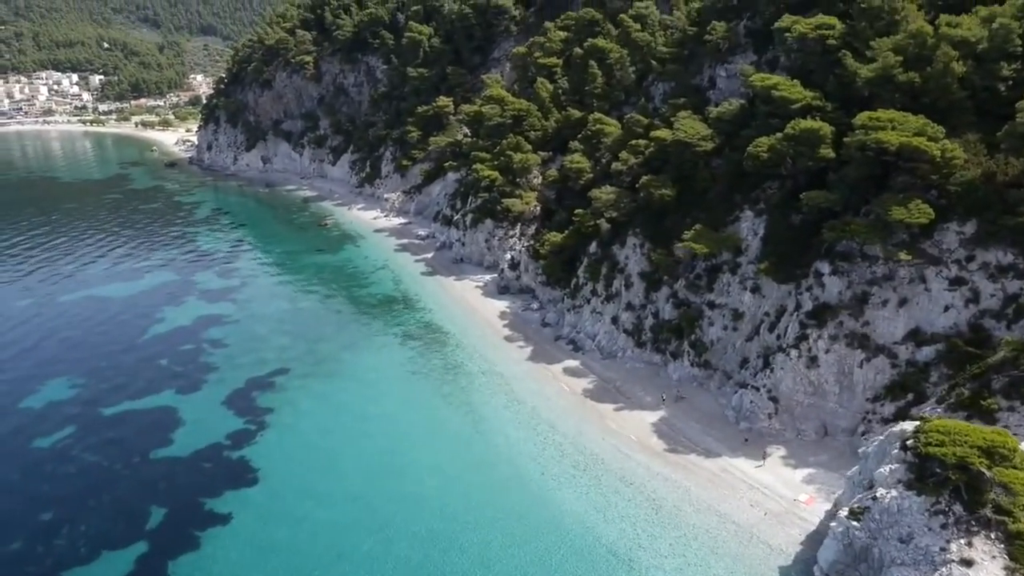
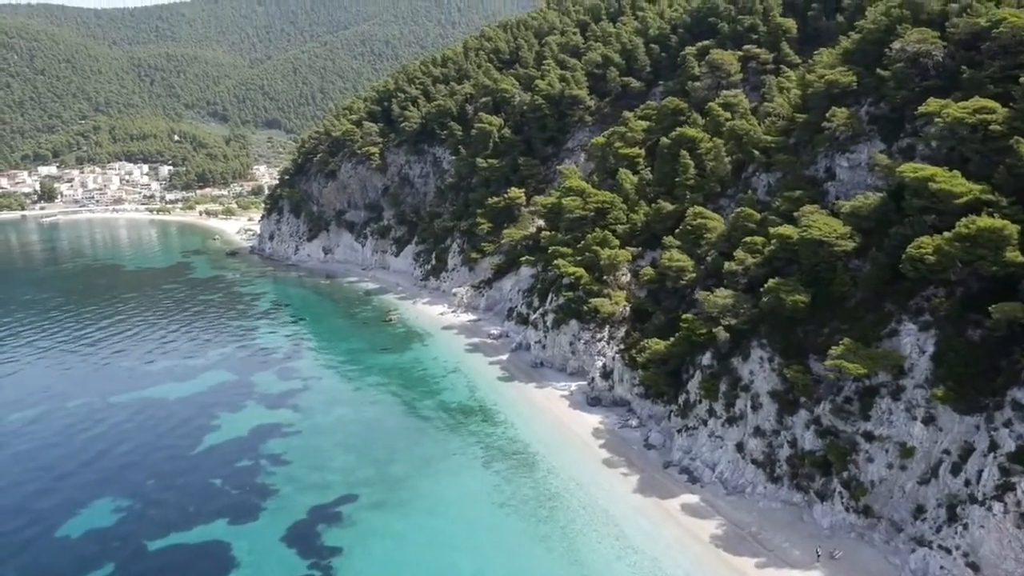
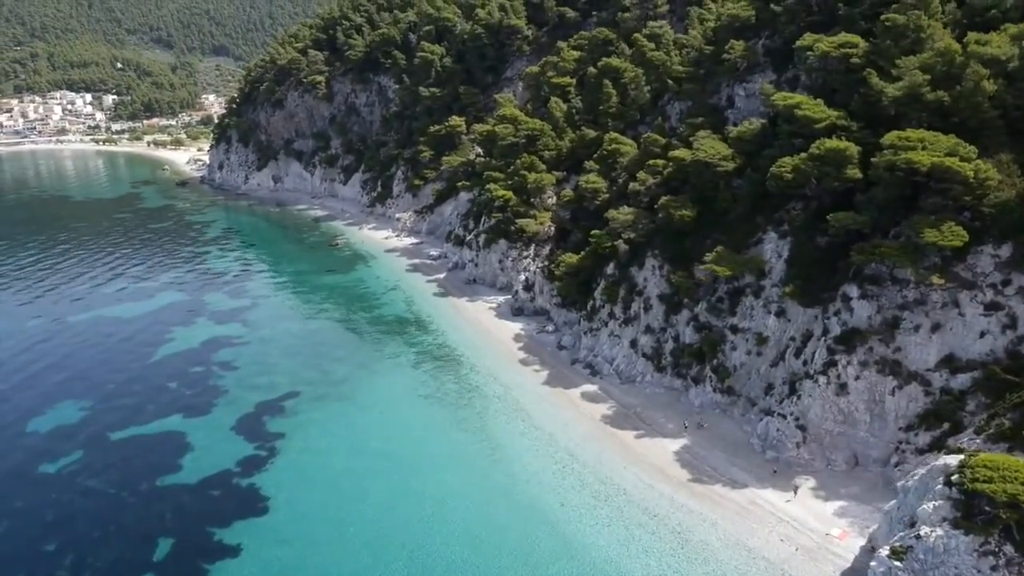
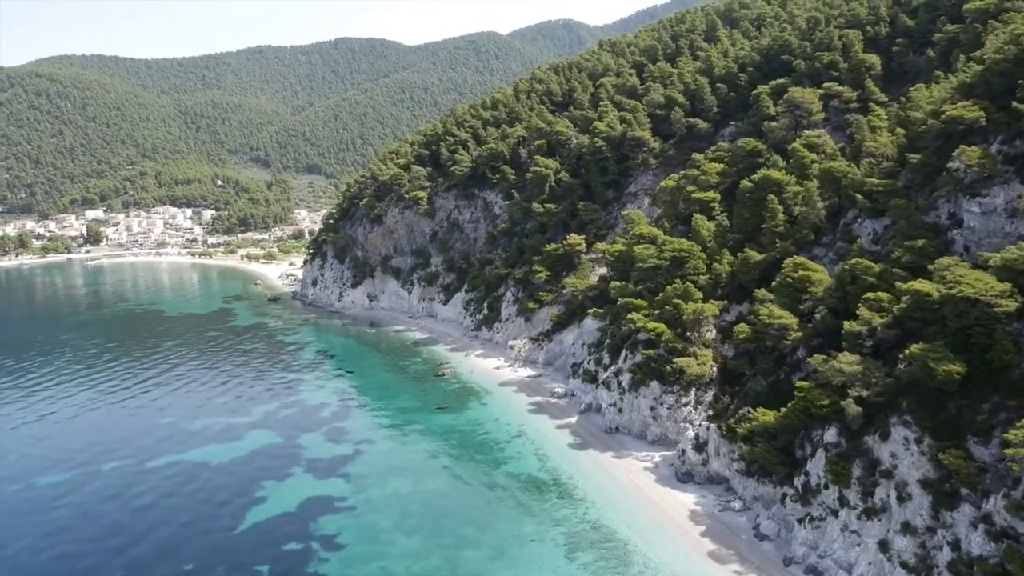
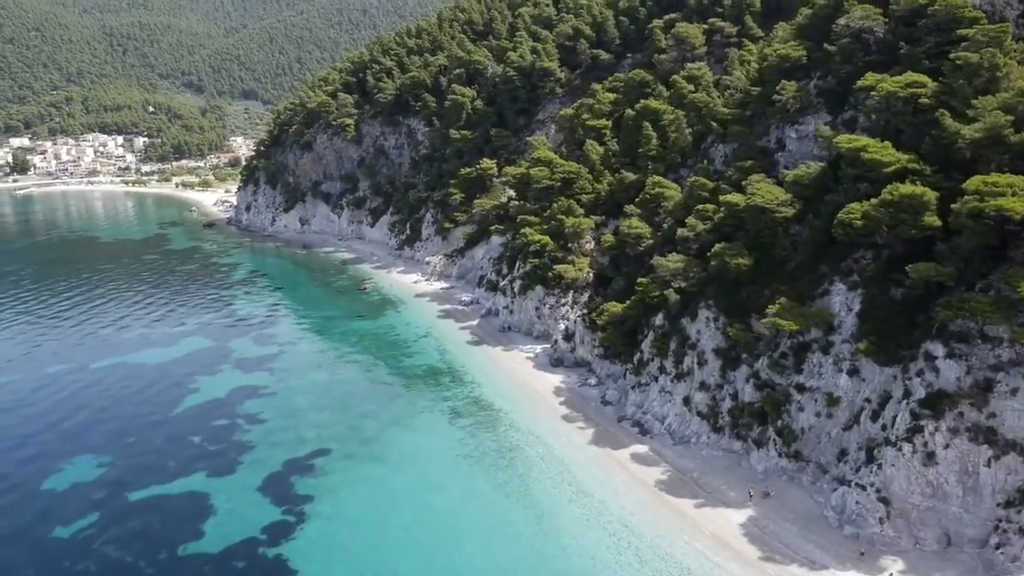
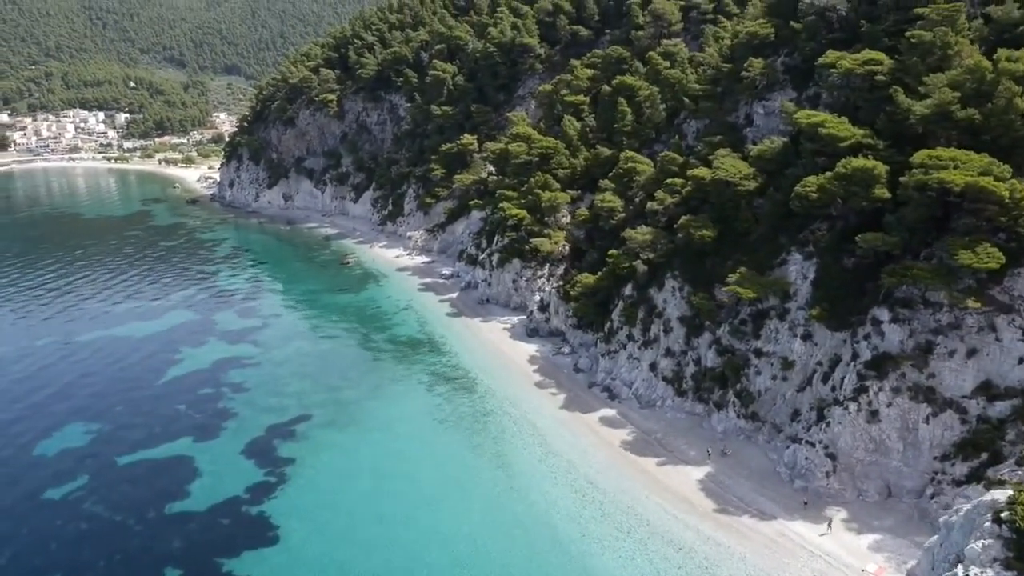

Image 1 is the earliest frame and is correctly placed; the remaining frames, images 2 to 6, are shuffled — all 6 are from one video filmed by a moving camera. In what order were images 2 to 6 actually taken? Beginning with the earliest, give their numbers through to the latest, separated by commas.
3, 6, 5, 2, 4
